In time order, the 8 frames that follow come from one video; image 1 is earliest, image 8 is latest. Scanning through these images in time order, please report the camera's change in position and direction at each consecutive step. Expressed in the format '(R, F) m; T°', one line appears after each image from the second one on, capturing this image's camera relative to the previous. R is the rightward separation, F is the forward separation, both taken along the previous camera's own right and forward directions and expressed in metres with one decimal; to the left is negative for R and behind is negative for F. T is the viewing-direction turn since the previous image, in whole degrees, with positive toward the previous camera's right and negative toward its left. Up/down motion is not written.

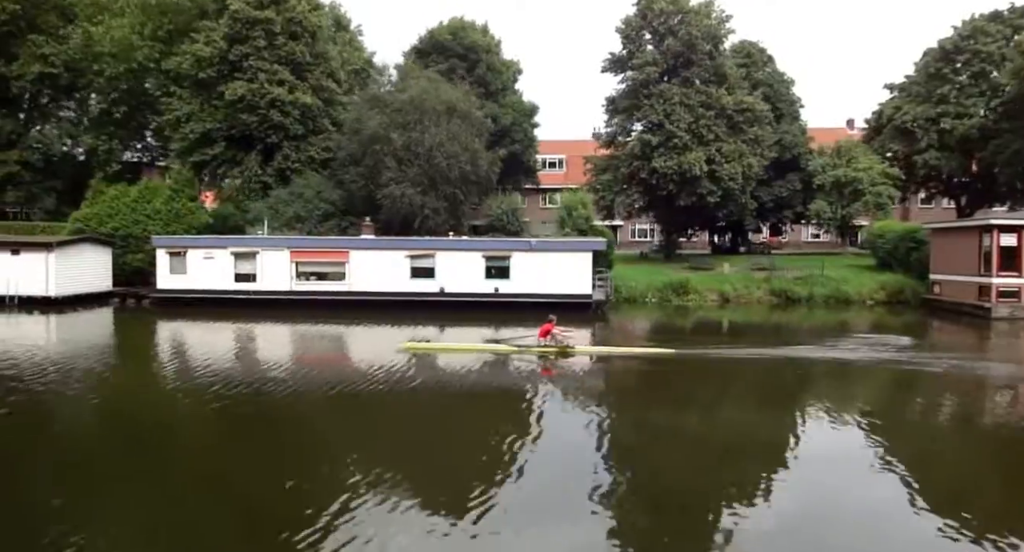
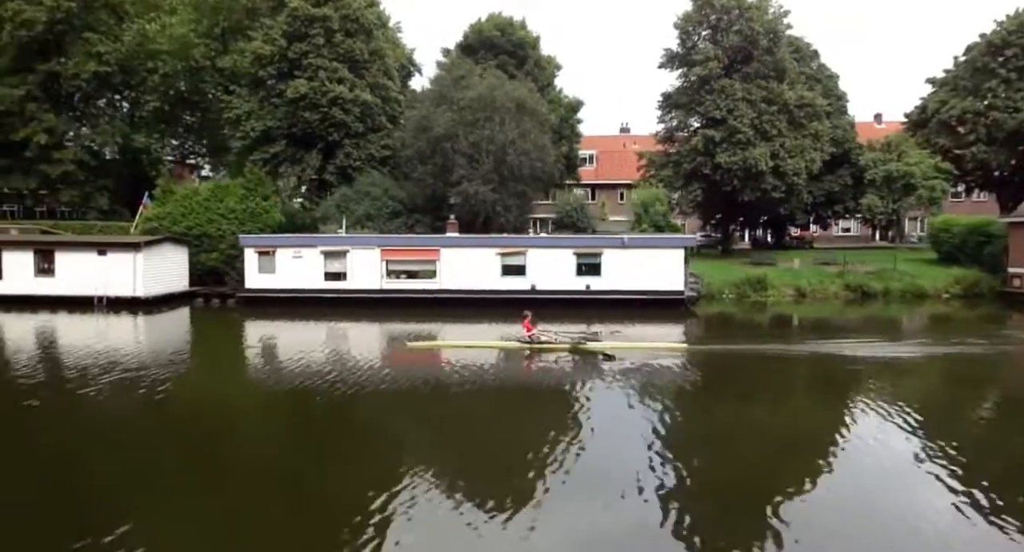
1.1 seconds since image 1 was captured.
(-4.3, 0.0) m; +1°
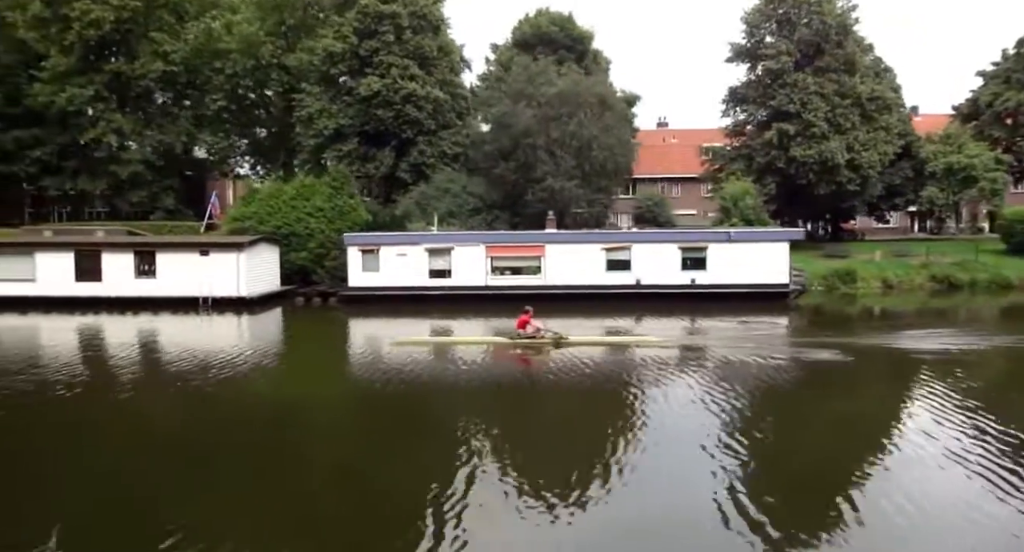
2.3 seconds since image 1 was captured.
(-4.9, 0.0) m; +1°
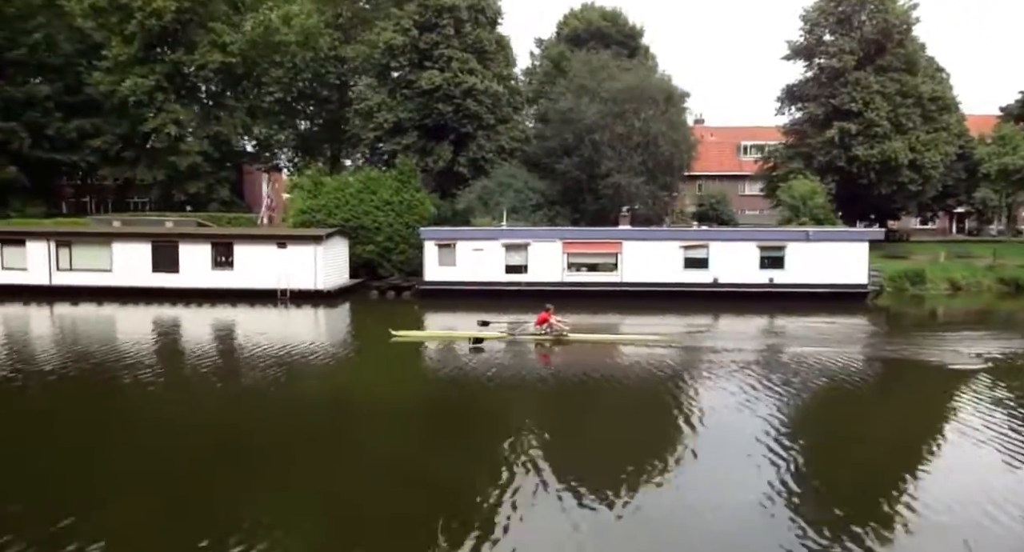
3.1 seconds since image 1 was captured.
(-3.2, 0.0) m; 0°
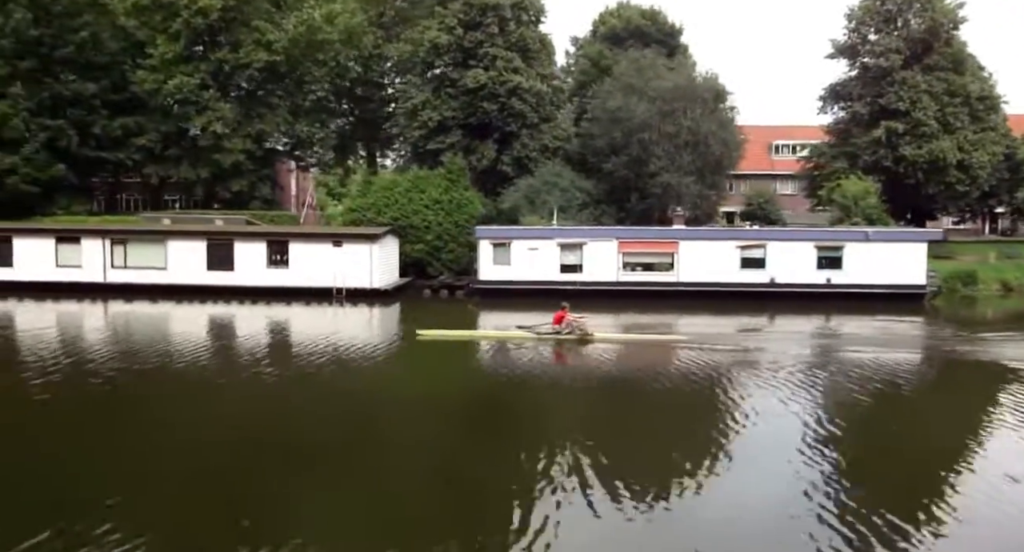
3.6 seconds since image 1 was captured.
(-2.1, 0.0) m; -1°
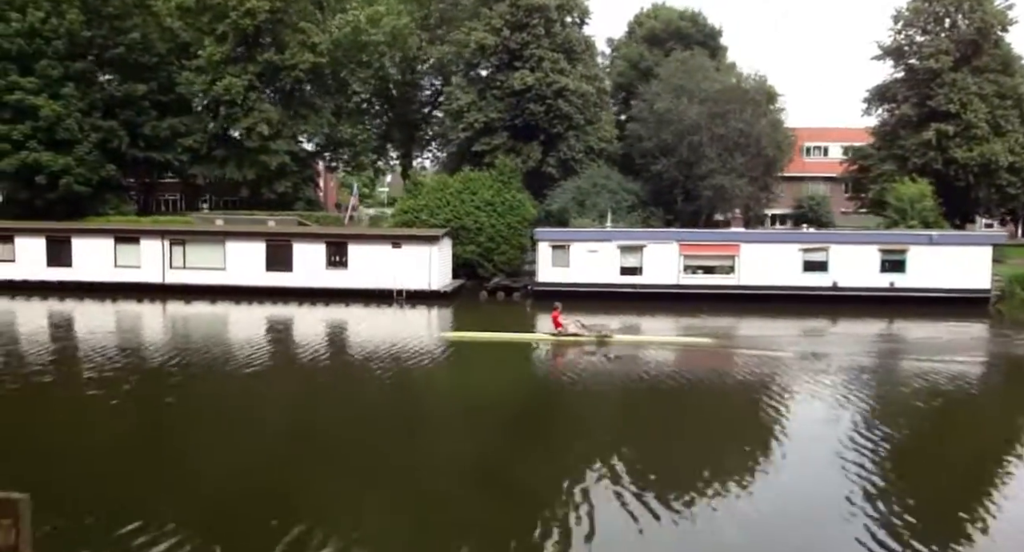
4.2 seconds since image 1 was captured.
(-2.4, +0.1) m; 0°
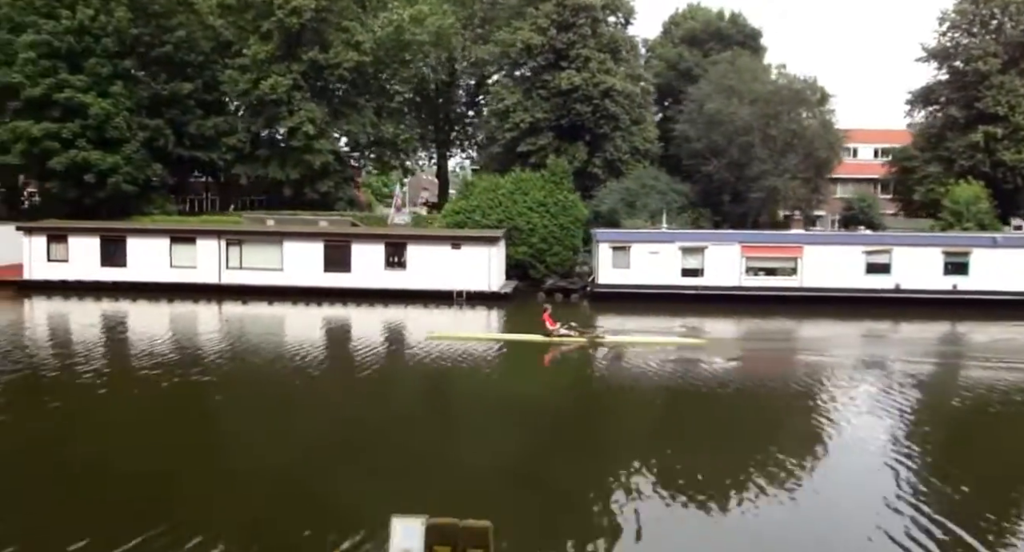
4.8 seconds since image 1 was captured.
(-2.7, +0.2) m; 0°
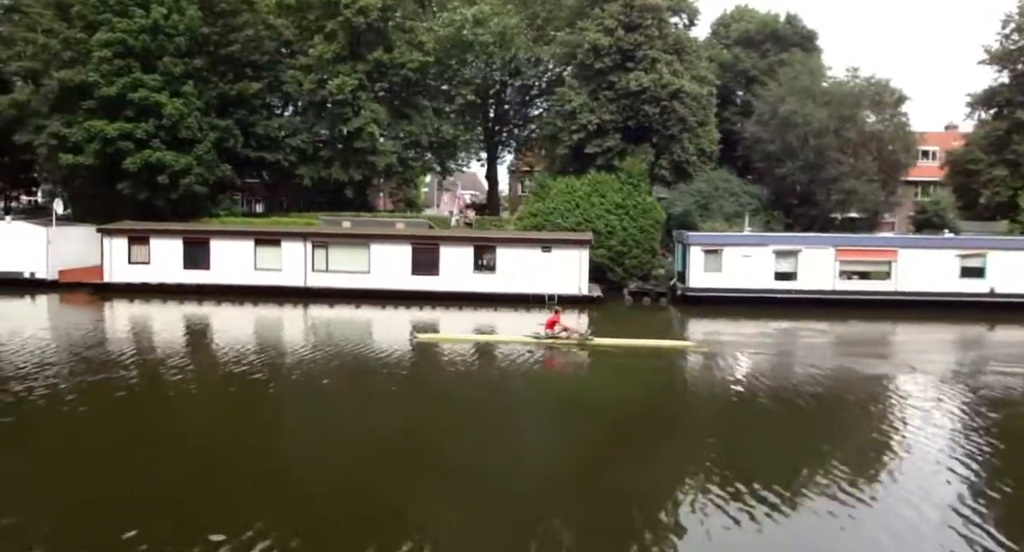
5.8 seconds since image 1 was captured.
(-4.2, +0.4) m; 0°
